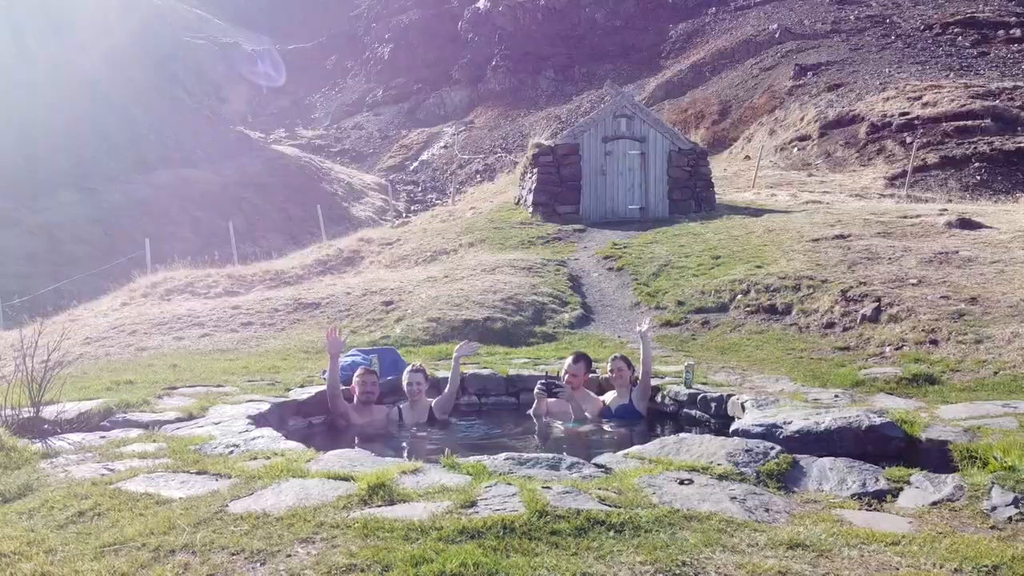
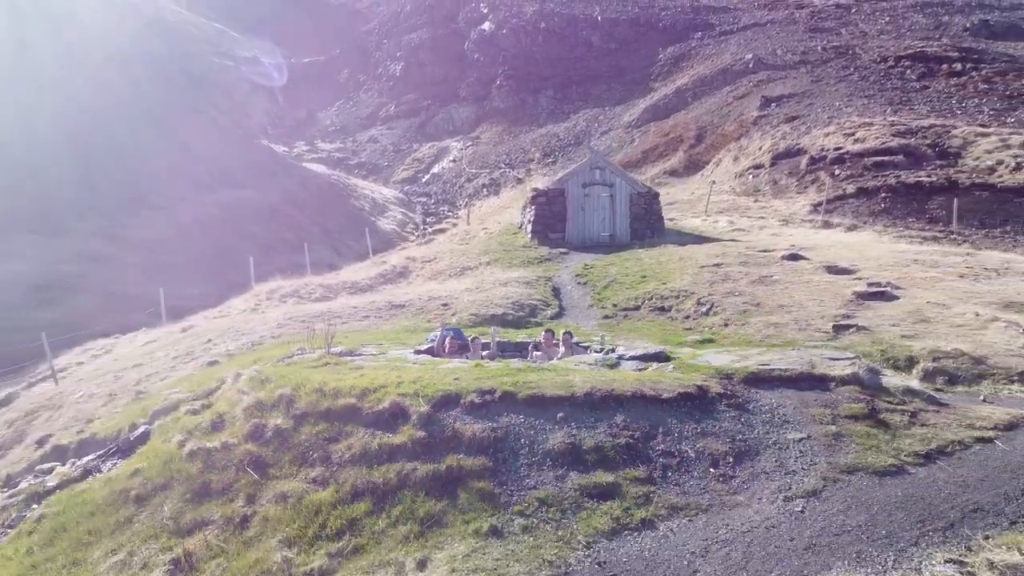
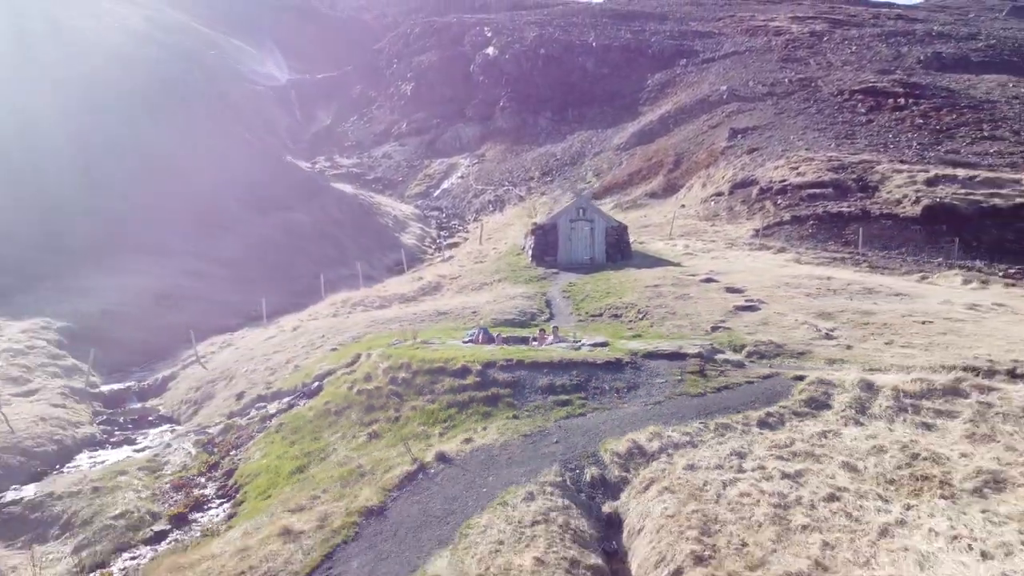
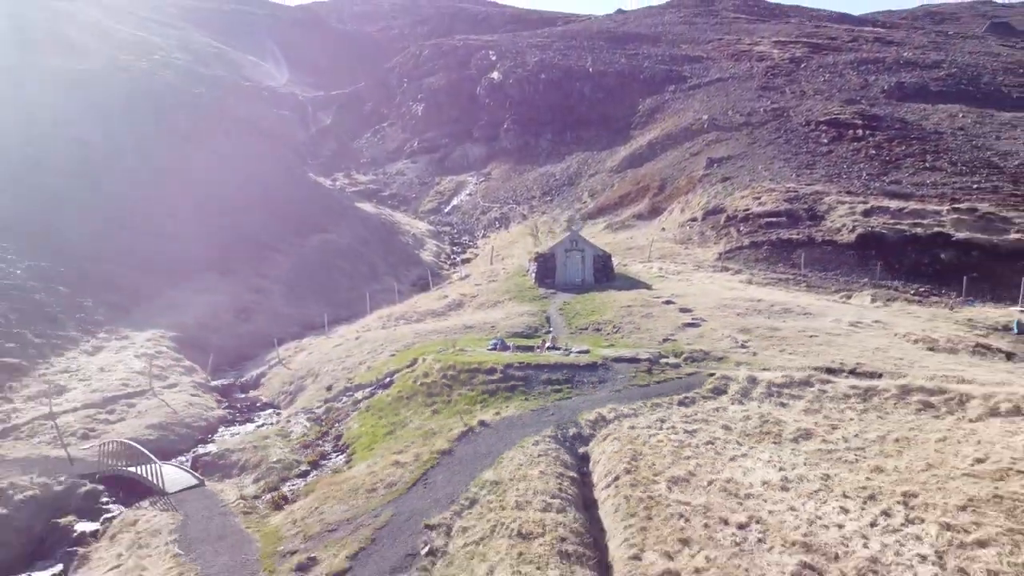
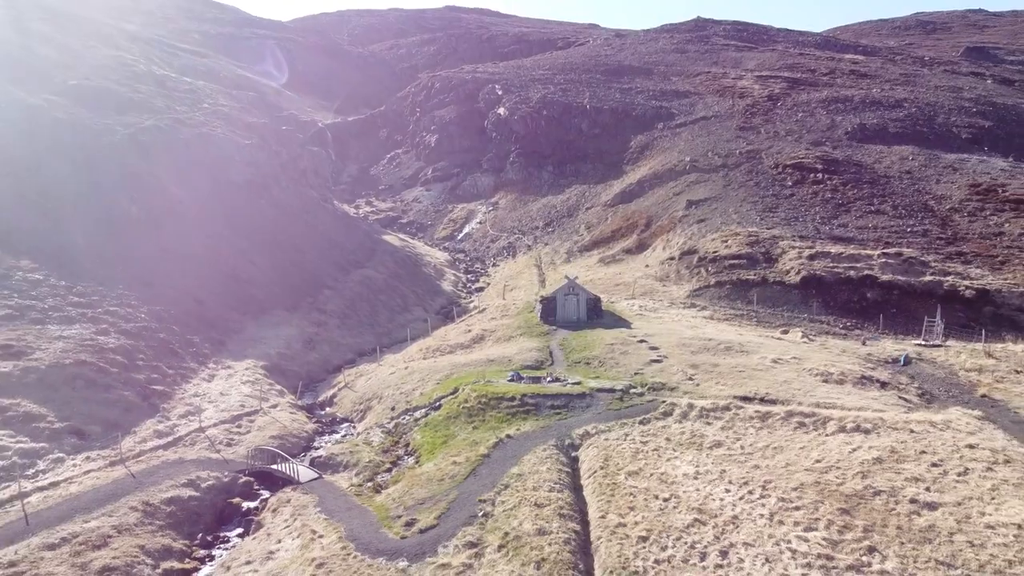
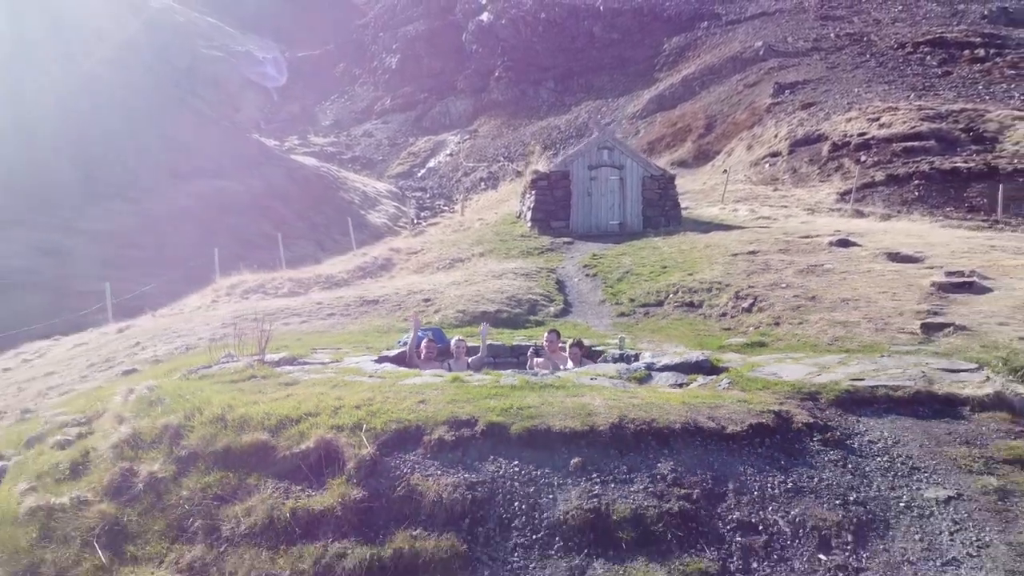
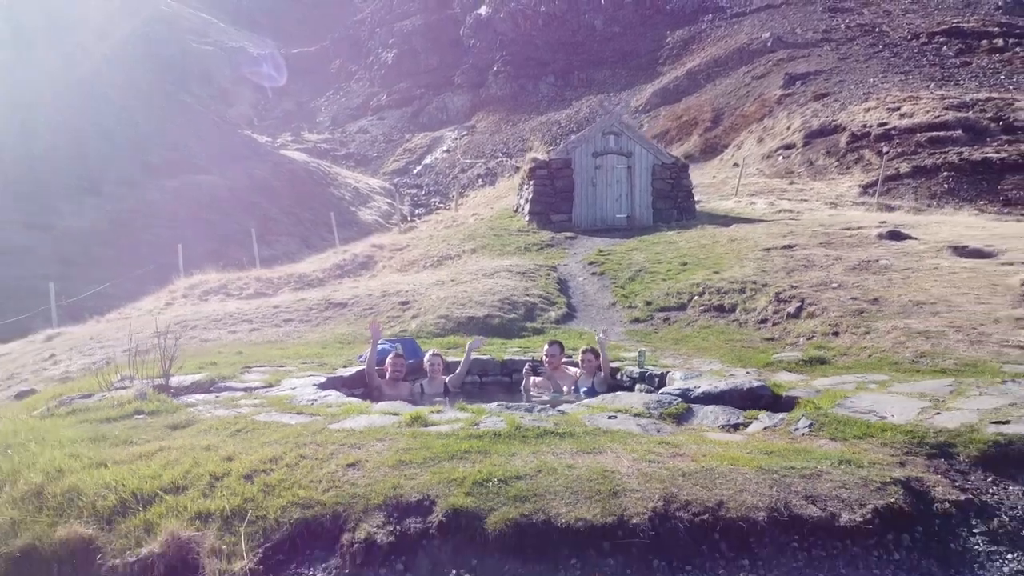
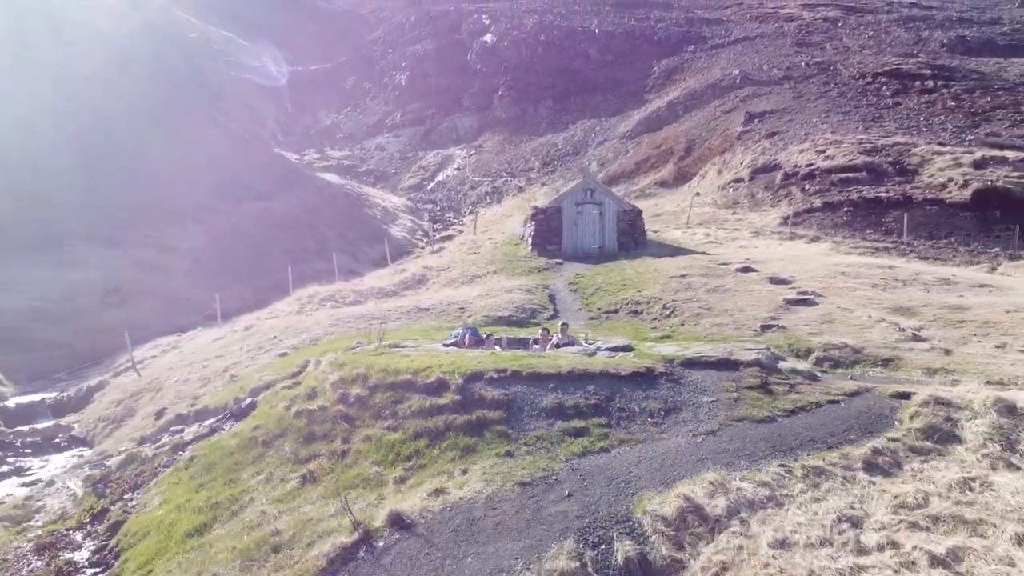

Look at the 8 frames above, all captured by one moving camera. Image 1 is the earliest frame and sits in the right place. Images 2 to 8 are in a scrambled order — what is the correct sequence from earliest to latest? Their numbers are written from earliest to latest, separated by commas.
7, 6, 2, 8, 3, 4, 5
